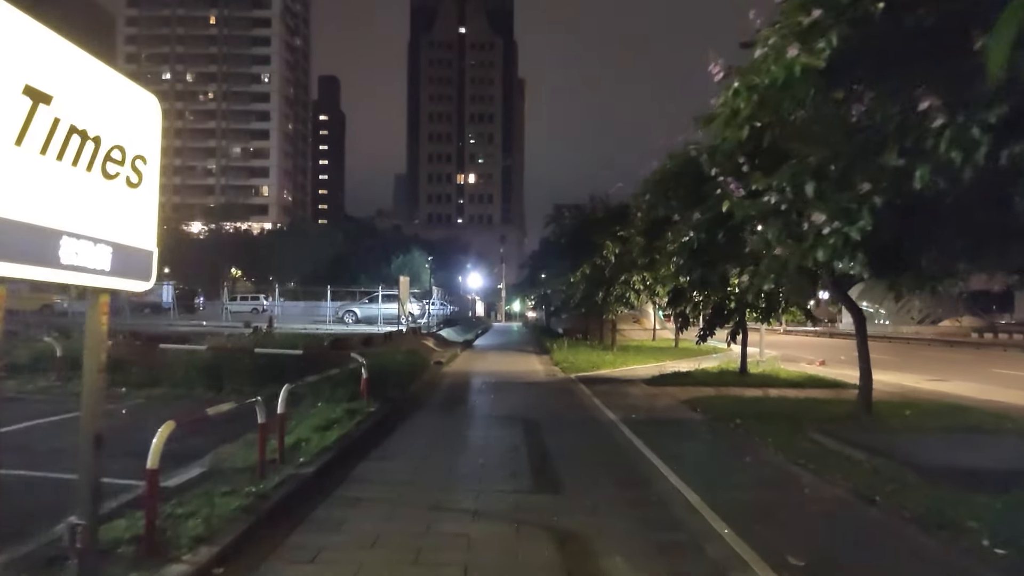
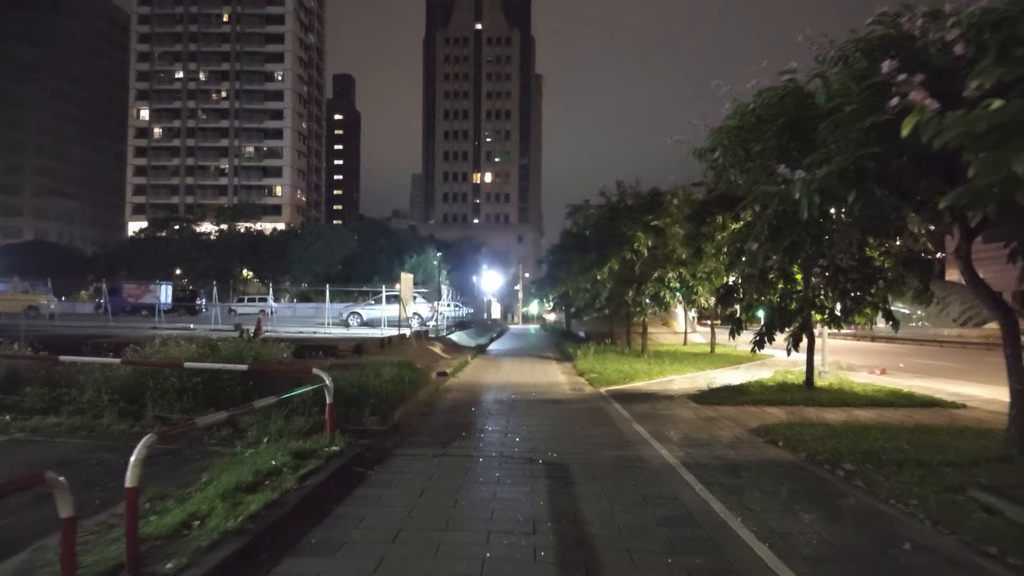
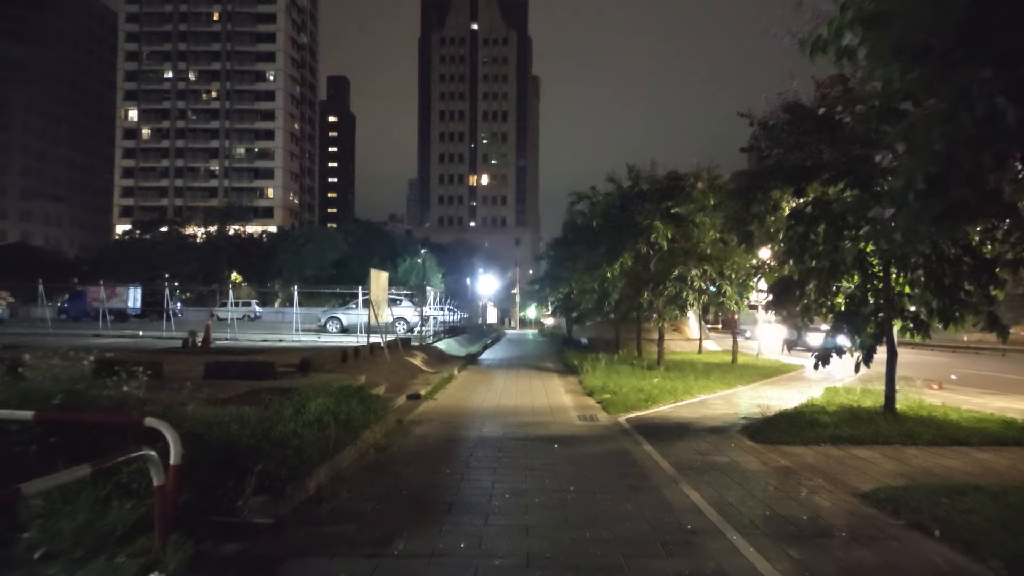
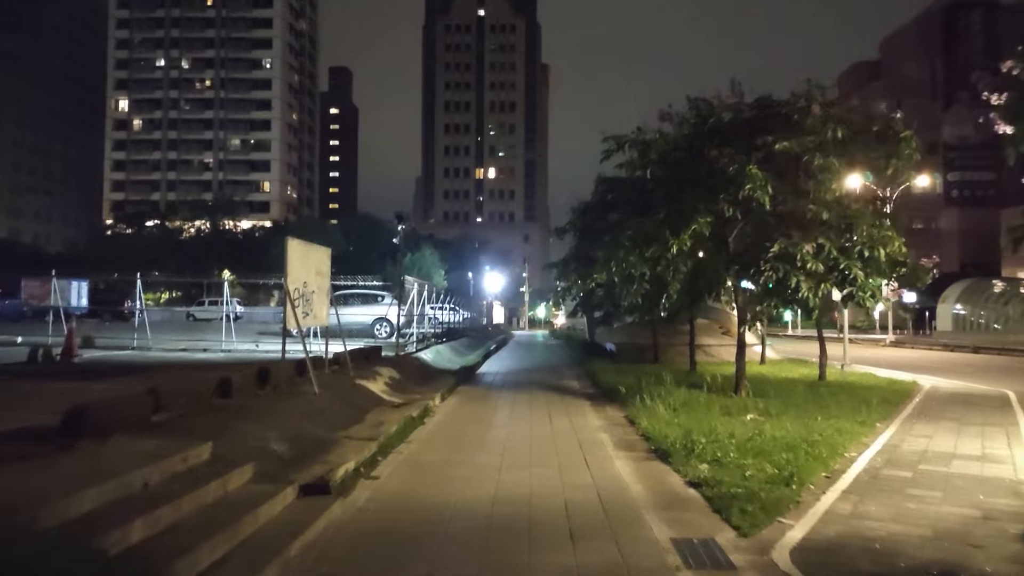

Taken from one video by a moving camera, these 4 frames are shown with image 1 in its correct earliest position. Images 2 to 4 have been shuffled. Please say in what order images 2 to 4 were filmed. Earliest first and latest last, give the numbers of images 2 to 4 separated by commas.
2, 3, 4
